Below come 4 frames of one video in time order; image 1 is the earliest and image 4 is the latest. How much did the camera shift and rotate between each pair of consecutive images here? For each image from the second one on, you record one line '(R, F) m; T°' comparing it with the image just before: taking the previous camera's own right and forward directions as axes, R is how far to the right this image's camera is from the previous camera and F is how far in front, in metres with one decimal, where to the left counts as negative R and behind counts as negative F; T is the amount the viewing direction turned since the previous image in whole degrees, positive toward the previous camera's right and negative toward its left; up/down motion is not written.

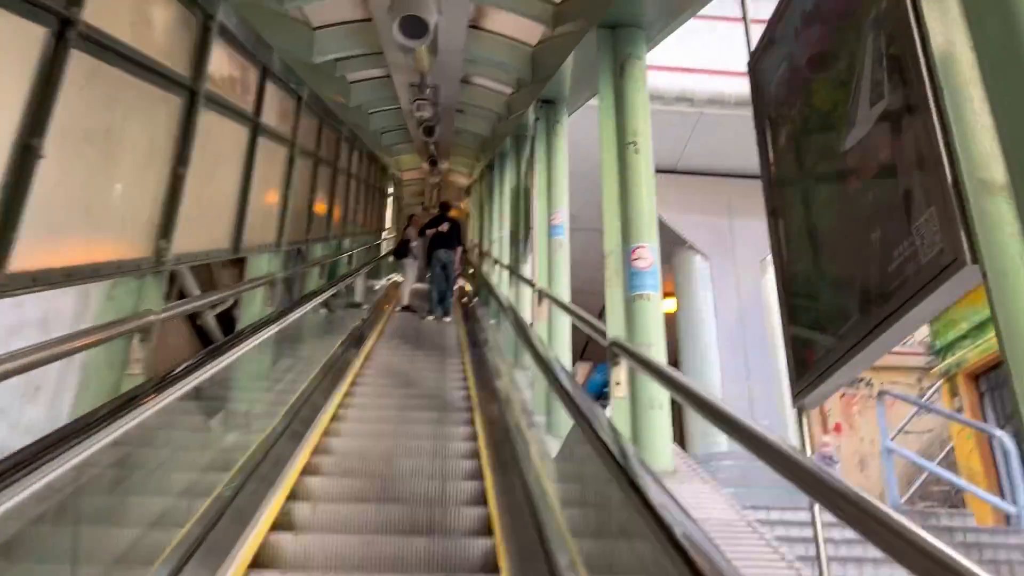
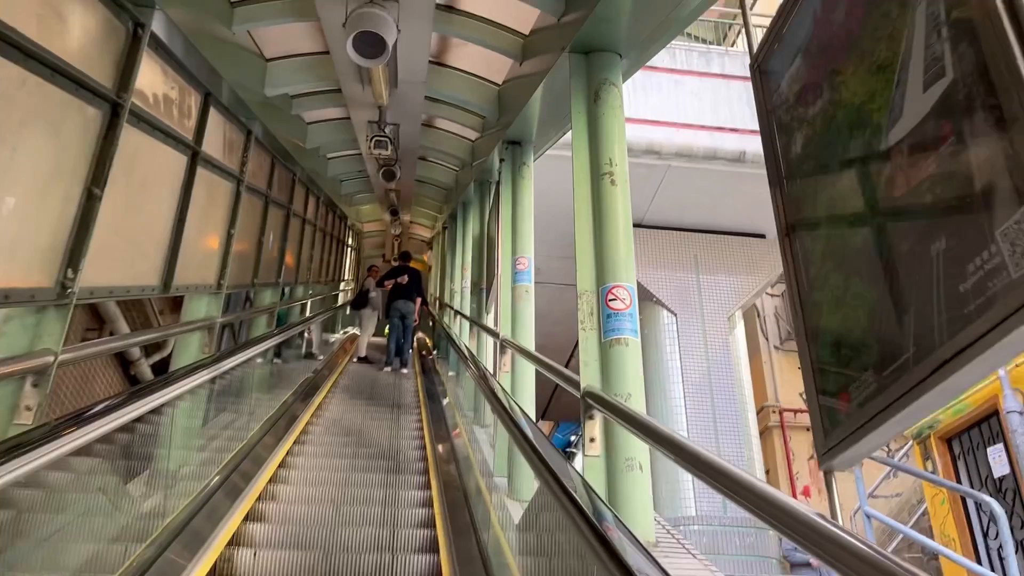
(0.0, +0.3) m; +2°
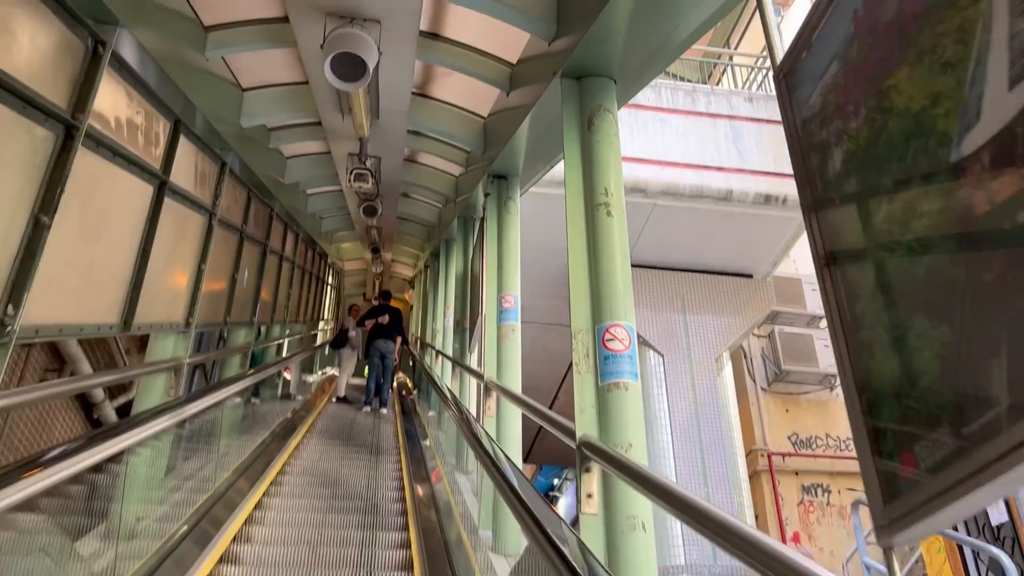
(0.0, +0.2) m; +1°
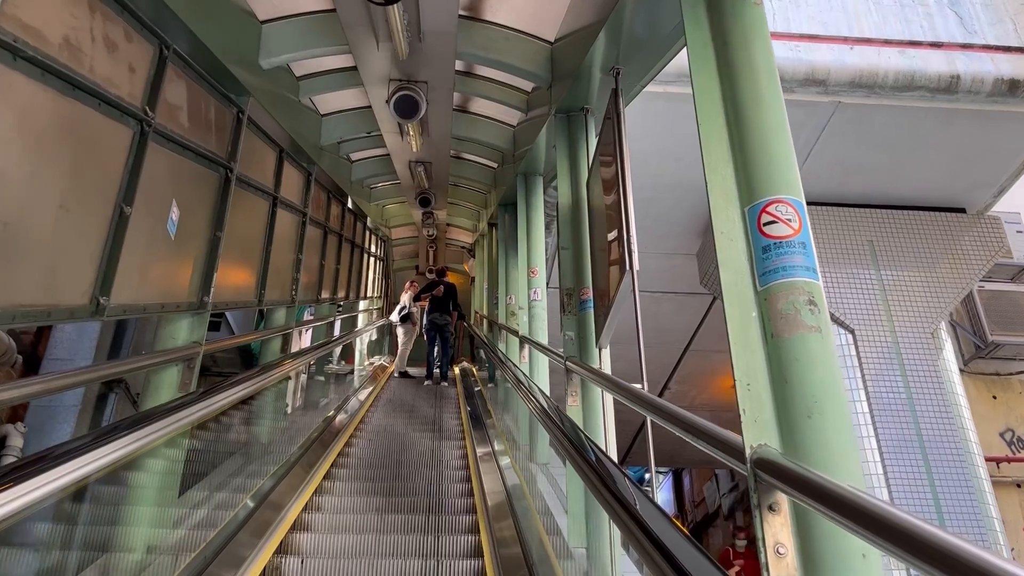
(-0.3, +2.4) m; -4°
